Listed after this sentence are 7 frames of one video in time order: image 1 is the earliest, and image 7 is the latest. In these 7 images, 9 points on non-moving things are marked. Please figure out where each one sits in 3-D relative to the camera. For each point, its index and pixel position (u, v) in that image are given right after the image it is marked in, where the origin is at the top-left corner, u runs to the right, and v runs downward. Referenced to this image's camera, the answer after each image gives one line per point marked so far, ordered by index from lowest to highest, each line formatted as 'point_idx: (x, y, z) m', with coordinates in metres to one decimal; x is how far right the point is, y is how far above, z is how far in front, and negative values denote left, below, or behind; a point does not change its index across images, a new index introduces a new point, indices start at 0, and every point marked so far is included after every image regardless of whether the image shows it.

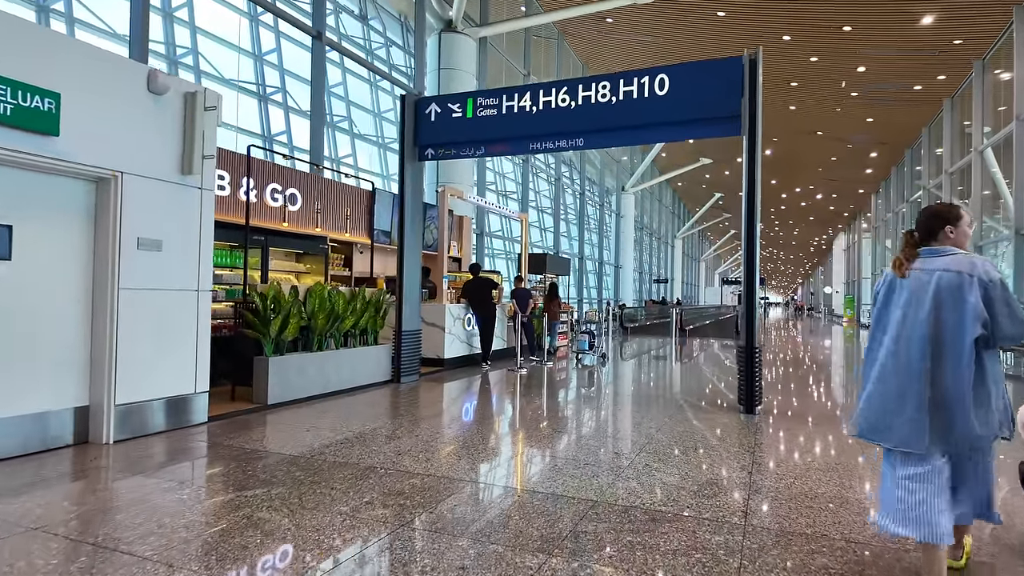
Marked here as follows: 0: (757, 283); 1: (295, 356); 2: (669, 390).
0: (+2.3, 0.0, +5.5) m
1: (-2.0, -0.6, +5.4) m
2: (+2.4, -1.4, +9.0) m
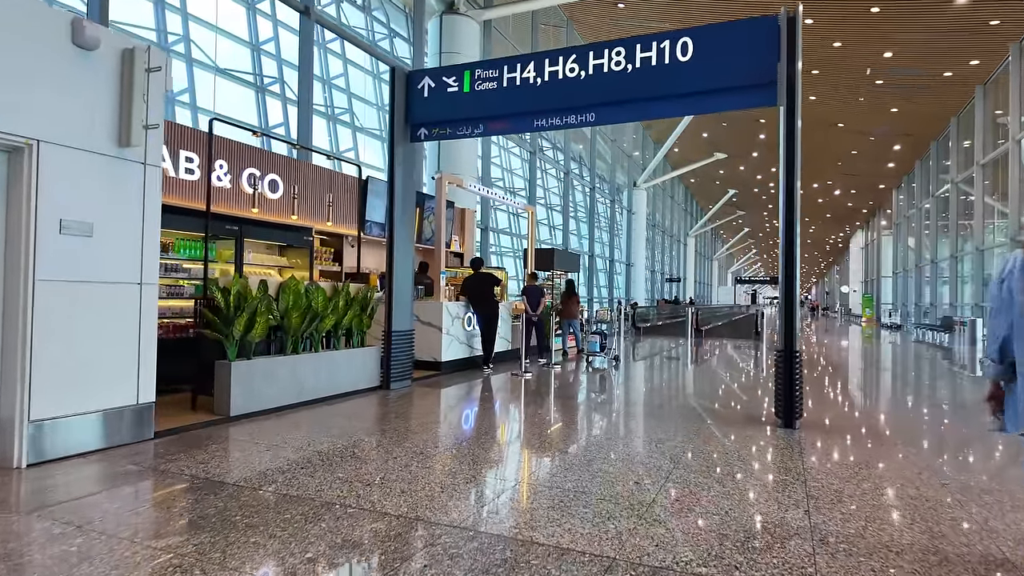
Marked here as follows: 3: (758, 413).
0: (+2.3, +0.1, +4.7) m
1: (-2.0, -0.6, +4.7) m
2: (+2.4, -1.4, +8.3) m
3: (+2.8, -1.4, +6.9) m
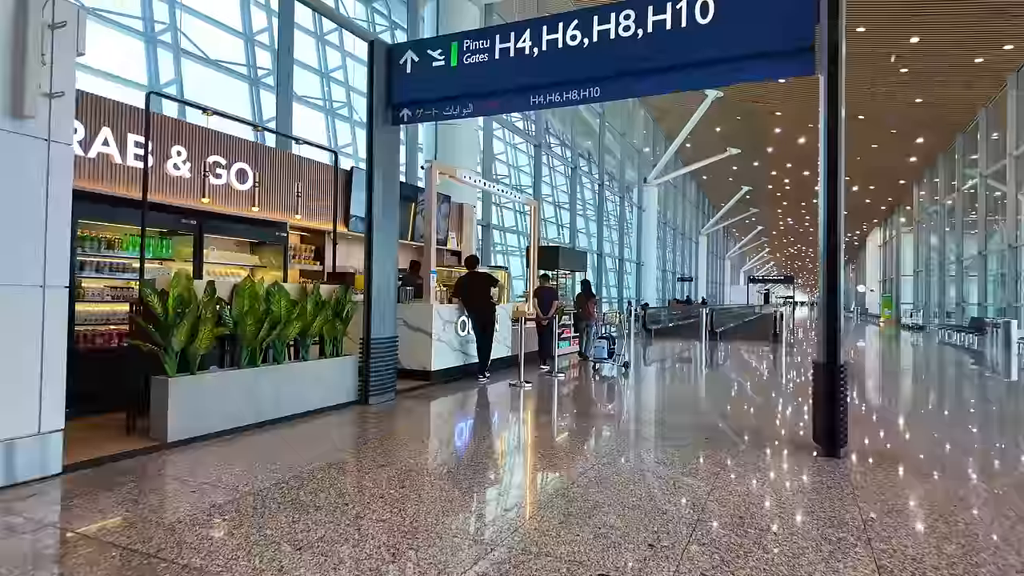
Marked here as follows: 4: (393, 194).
0: (+2.2, +0.1, +4.0) m
1: (-2.1, -0.6, +4.1) m
2: (+2.4, -1.4, +7.5) m
3: (+2.8, -1.4, +6.1) m
4: (-1.1, +0.9, +5.6) m
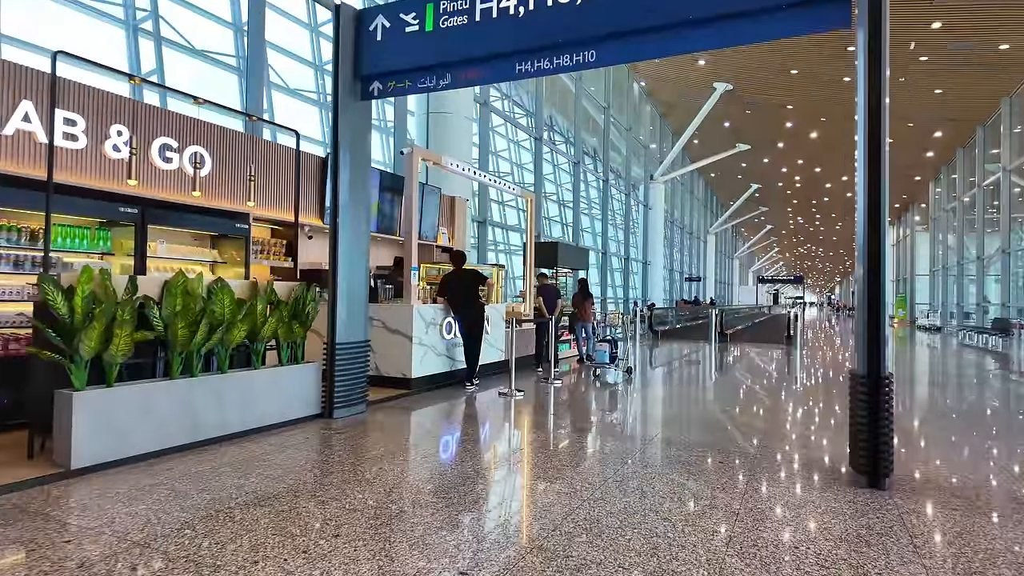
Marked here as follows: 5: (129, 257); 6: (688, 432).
0: (+2.1, +0.1, +3.3) m
1: (-2.2, -0.6, +3.4) m
2: (+2.3, -1.4, +6.8) m
3: (+2.7, -1.4, +5.5) m
4: (-1.2, +0.9, +5.0) m
5: (-3.3, +0.3, +5.1) m
6: (+1.6, -1.3, +5.4) m
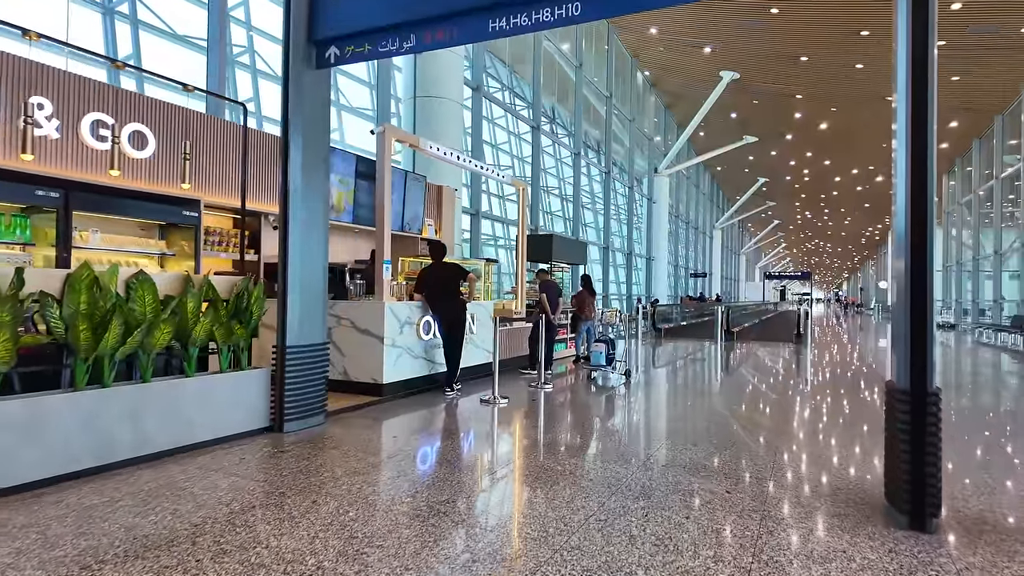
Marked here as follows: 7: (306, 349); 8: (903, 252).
0: (+1.9, +0.1, +2.7) m
1: (-2.4, -0.5, +2.9) m
2: (+2.2, -1.3, +6.2) m
3: (+2.5, -1.4, +4.8) m
4: (-1.4, +0.9, +4.4) m
5: (-3.4, +0.3, +4.5) m
6: (+1.5, -1.2, +4.8) m
7: (-1.5, -0.4, +4.3) m
8: (+1.8, +0.3, +2.7) m
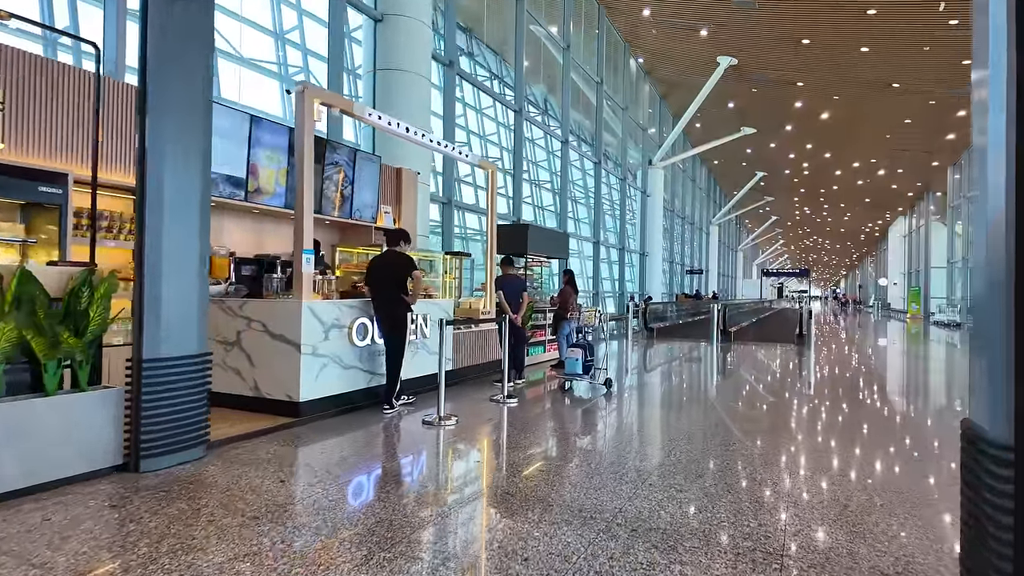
0: (+1.5, +0.1, +1.7) m
1: (-2.7, -0.5, +1.9) m
2: (+1.8, -1.3, +5.3) m
3: (+2.1, -1.3, +3.9) m
4: (-1.8, +1.0, +3.4) m
5: (-3.8, +0.3, +3.5) m
6: (+1.1, -1.2, +3.9) m
7: (-1.8, -0.4, +3.3) m
8: (+1.4, +0.3, +1.8) m
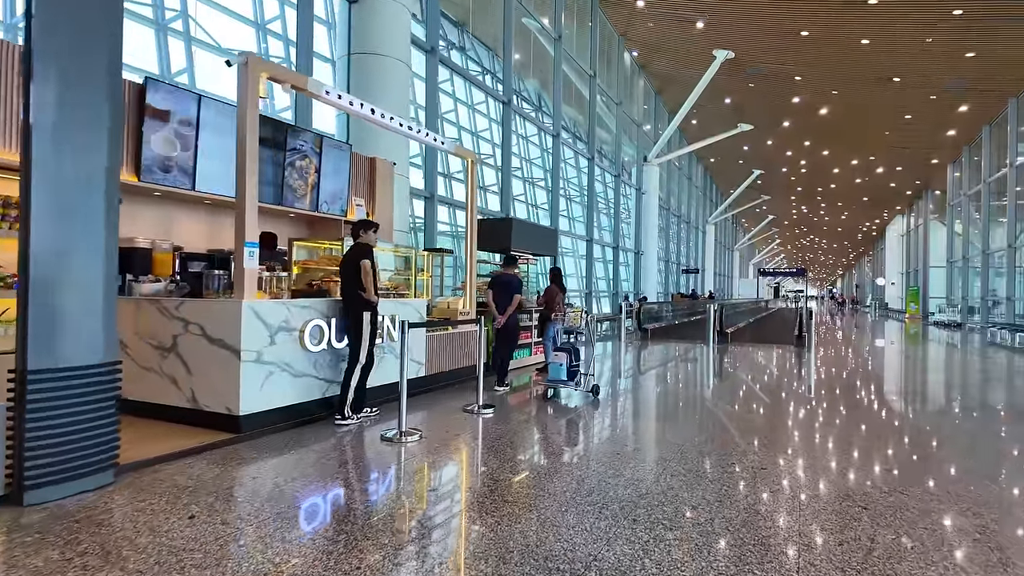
0: (+1.4, +0.2, +1.2) m
1: (-2.9, -0.5, +1.3) m
2: (+1.6, -1.3, +4.8) m
3: (+2.0, -1.3, +3.4) m
4: (-2.0, +1.0, +2.9) m
5: (-4.0, +0.3, +3.0) m
6: (+0.9, -1.2, +3.4) m
7: (-2.0, -0.4, +2.8) m
8: (+1.3, +0.3, +1.3) m
